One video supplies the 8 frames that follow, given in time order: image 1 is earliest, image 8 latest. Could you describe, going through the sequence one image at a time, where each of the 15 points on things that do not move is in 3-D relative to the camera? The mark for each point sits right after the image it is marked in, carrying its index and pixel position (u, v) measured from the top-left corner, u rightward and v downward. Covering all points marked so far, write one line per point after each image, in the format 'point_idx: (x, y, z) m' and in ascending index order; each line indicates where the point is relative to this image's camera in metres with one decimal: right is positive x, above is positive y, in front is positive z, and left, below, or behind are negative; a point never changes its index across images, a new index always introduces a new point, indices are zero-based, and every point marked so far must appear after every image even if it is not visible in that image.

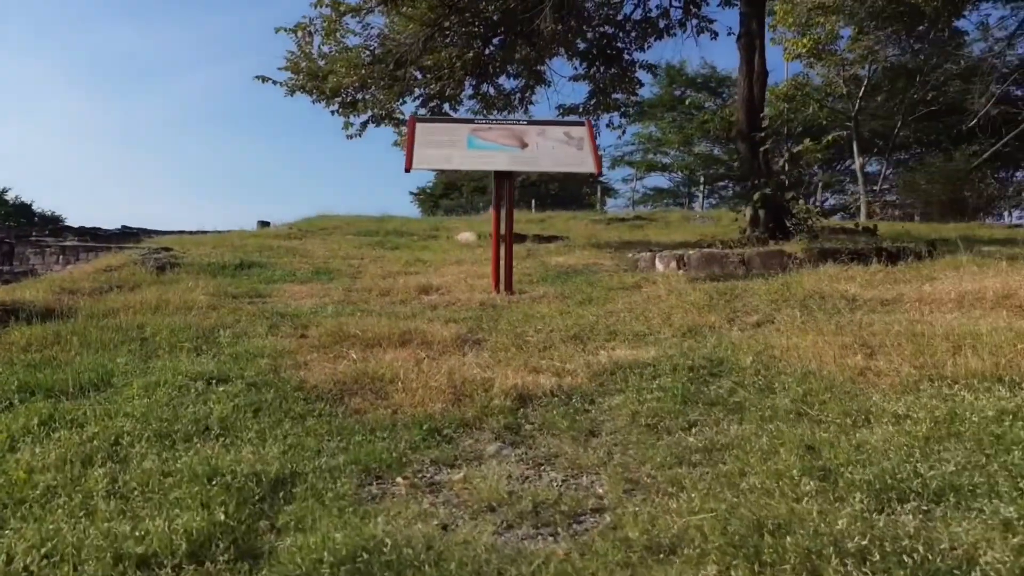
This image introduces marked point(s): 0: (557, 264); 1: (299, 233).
0: (+0.4, +0.2, +7.0) m
1: (-3.0, +0.8, +10.4) m
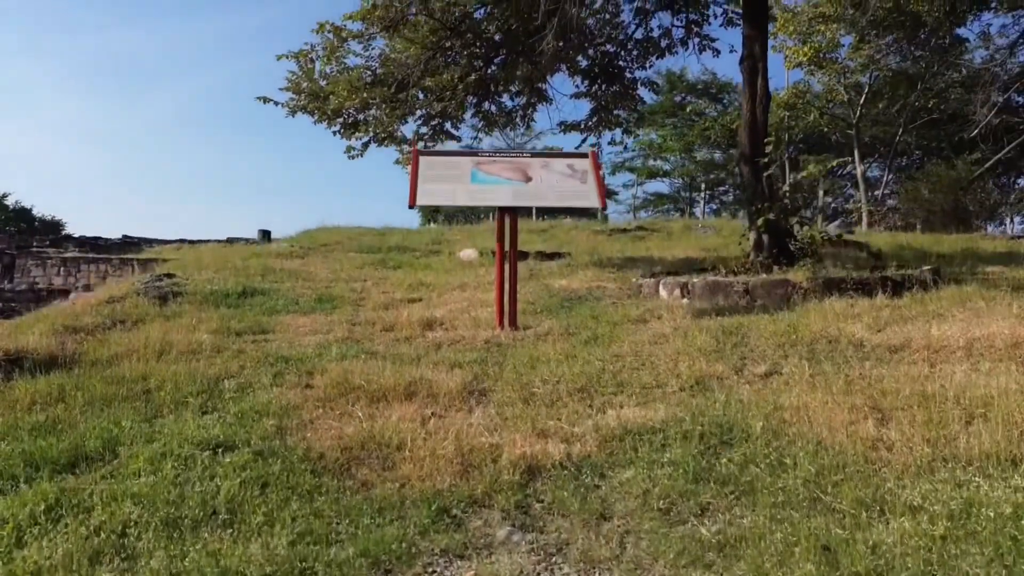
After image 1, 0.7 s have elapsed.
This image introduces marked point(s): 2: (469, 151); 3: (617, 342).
0: (+0.5, 0.0, +6.9) m
1: (-3.0, +0.5, +10.3) m
2: (-0.3, +0.9, +5.0) m
3: (+0.6, -0.3, +4.2) m
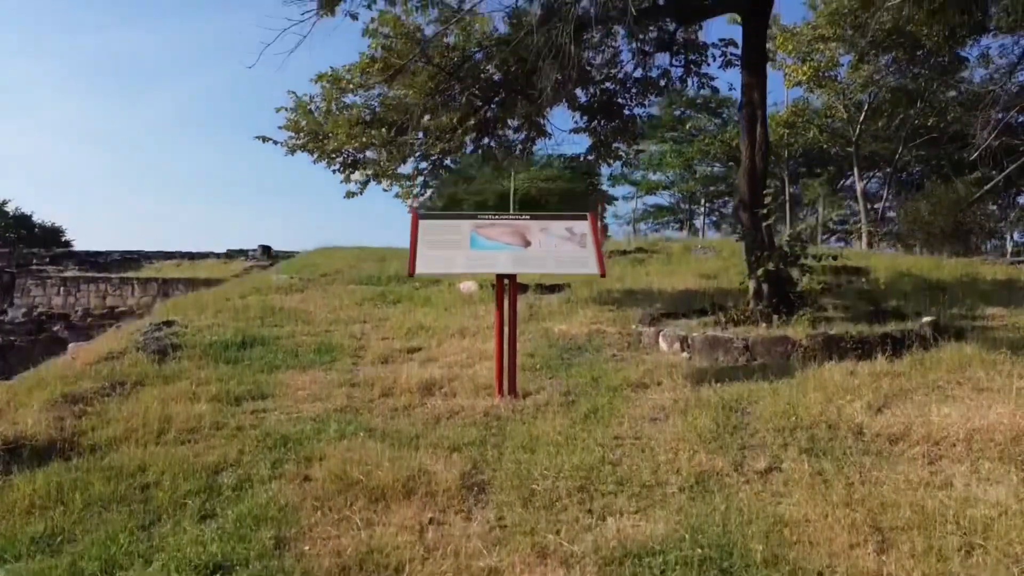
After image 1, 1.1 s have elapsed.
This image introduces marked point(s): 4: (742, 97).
0: (+0.5, -0.4, +6.9) m
1: (-3.0, +0.1, +10.3) m
2: (-0.3, +0.5, +5.0) m
3: (+0.6, -0.8, +4.2) m
4: (+2.1, +1.8, +6.7) m
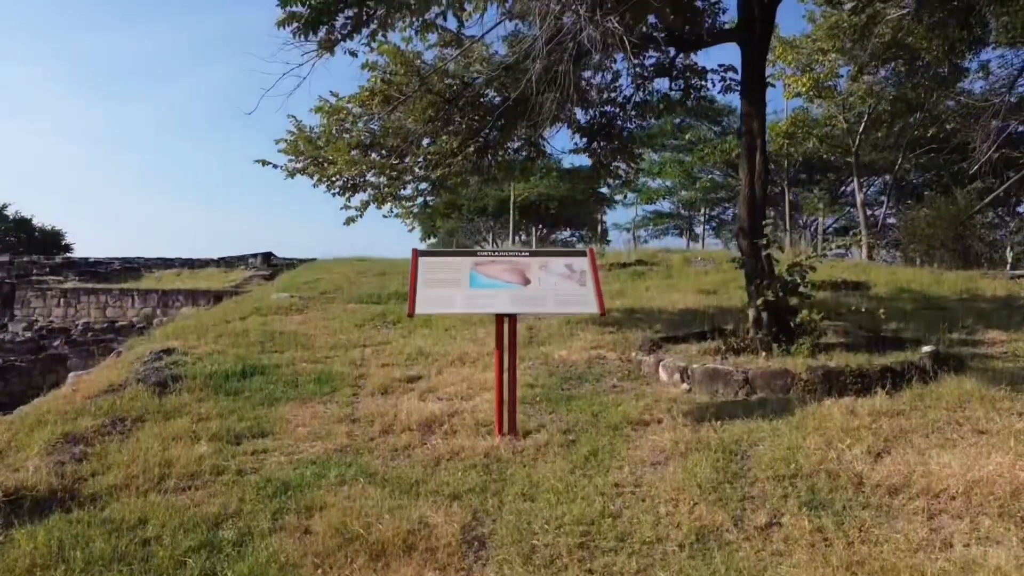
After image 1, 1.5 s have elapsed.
0: (+0.5, -0.7, +6.9) m
1: (-3.0, -0.2, +10.3) m
2: (-0.3, +0.3, +5.0) m
3: (+0.6, -1.0, +4.2) m
4: (+2.1, +1.5, +6.7) m
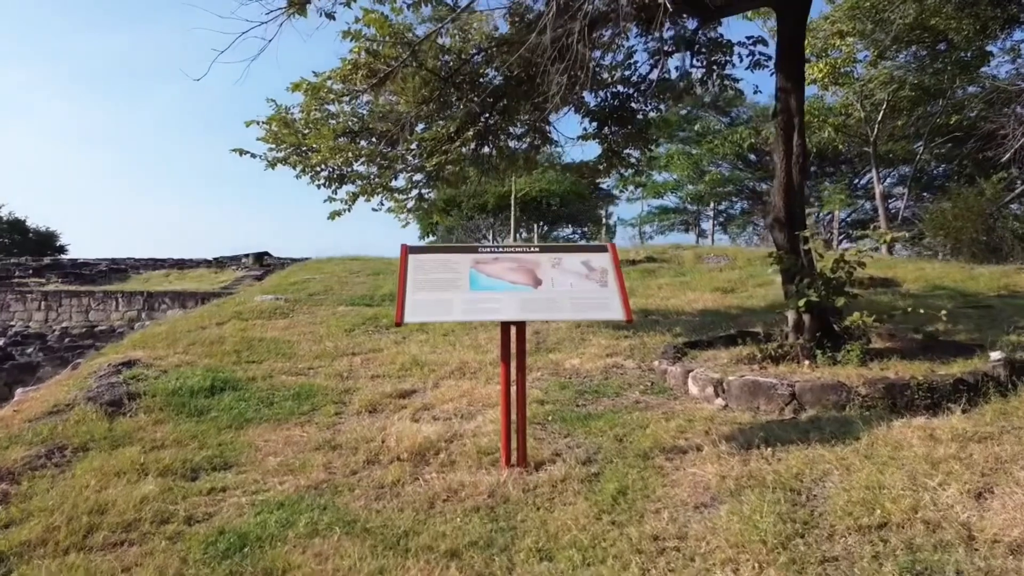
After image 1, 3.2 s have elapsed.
0: (+0.5, -0.7, +6.2) m
1: (-3.0, -0.2, +9.5) m
2: (-0.3, +0.2, +4.2) m
3: (+0.7, -1.0, +3.5) m
4: (+2.2, +1.5, +5.9) m
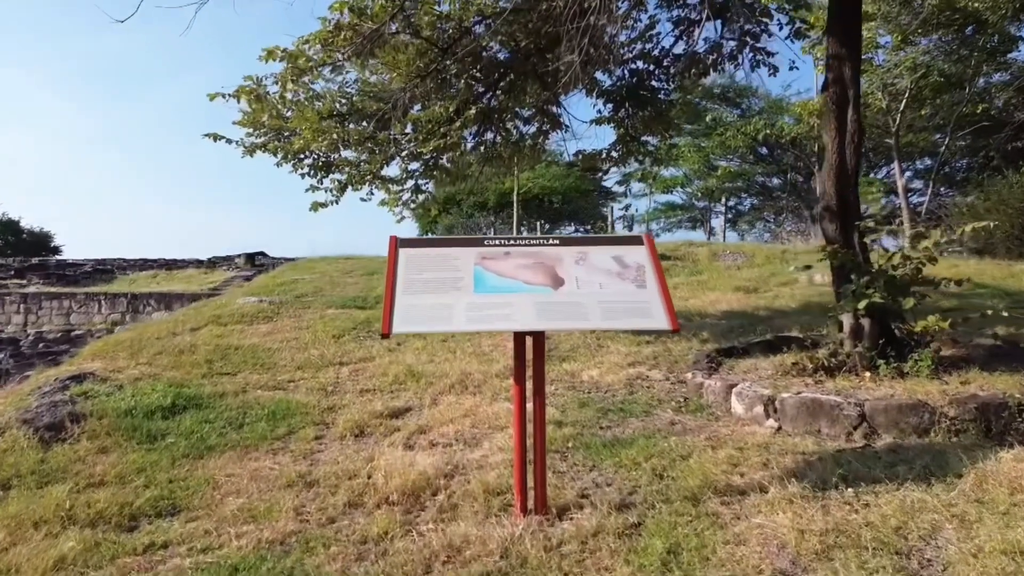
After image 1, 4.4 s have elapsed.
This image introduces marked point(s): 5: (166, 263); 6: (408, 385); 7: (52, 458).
0: (+0.6, -0.7, +5.4) m
1: (-2.9, -0.2, +8.7) m
2: (-0.2, +0.2, +3.4) m
3: (+0.7, -1.0, +2.7) m
4: (+2.2, +1.5, +5.1) m
5: (-9.5, +0.7, +19.9) m
6: (-0.8, -0.7, +5.5) m
7: (-2.5, -0.9, +4.0) m
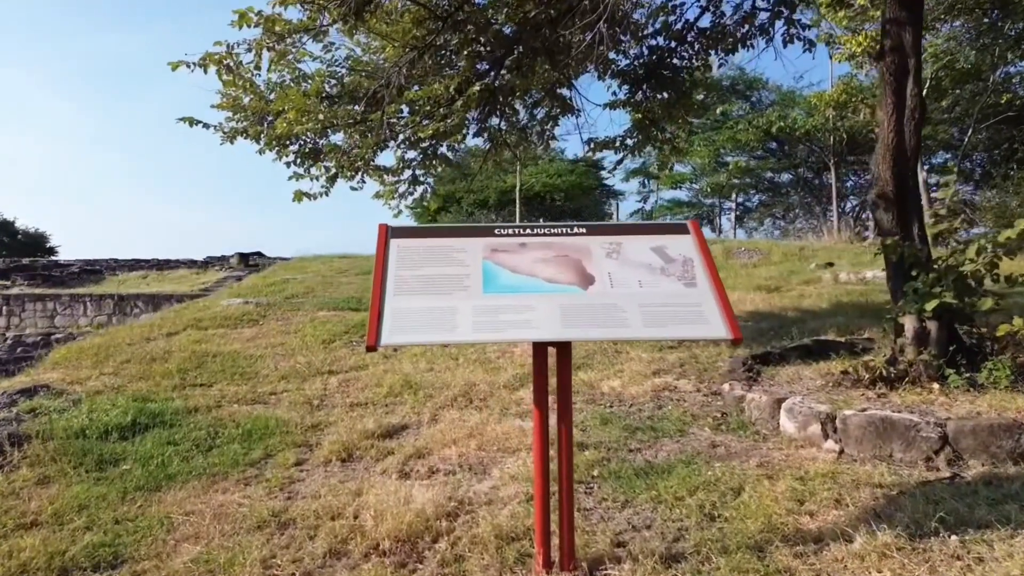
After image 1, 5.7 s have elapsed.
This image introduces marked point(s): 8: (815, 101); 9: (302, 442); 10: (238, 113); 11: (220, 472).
0: (+0.6, -0.7, +4.7) m
1: (-2.8, -0.2, +8.1) m
2: (-0.1, +0.2, +2.8) m
3: (+0.8, -1.0, +2.0) m
4: (+2.3, +1.5, +4.4) m
5: (-9.4, +0.7, +19.2) m
6: (-0.7, -0.7, +4.8) m
7: (-2.5, -0.9, +3.4) m
8: (+5.9, +3.6, +14.2) m
9: (-1.2, -0.9, +4.1) m
10: (-2.3, +1.5, +6.0) m
11: (-1.5, -0.9, +3.6) m
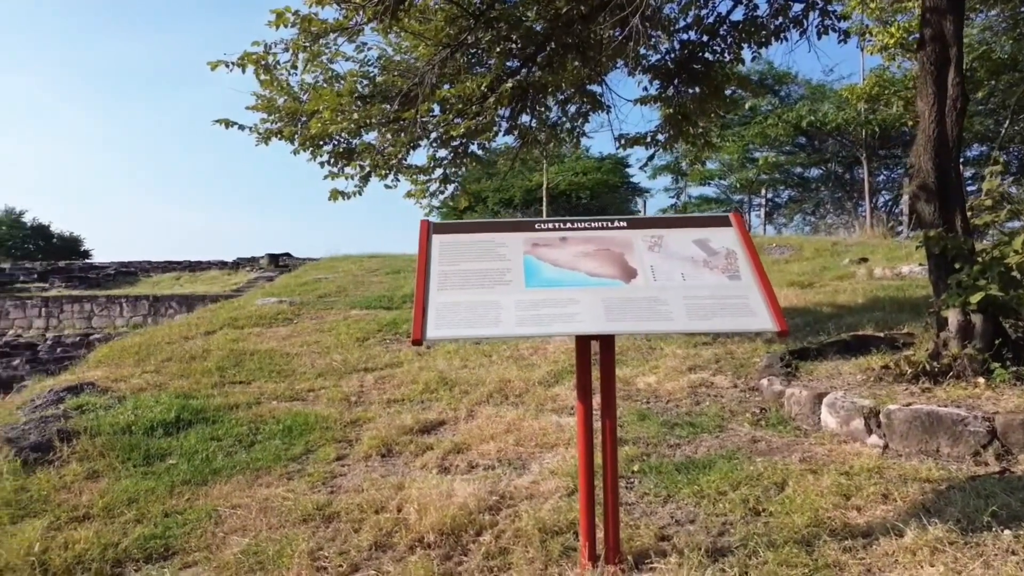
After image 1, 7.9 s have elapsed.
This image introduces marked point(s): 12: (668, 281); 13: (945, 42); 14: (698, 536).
0: (+0.9, -0.7, +4.7) m
1: (-2.5, -0.2, +8.2) m
2: (0.0, +0.3, +2.8) m
3: (+1.0, -1.0, +2.0) m
4: (+2.5, +1.6, +4.4) m
5: (-8.7, +0.6, +19.5) m
6: (-0.5, -0.7, +4.9) m
7: (-2.3, -0.9, +3.5) m
8: (+6.4, +3.7, +14.0) m
9: (-1.0, -0.8, +4.1) m
10: (-2.0, +1.5, +6.1) m
11: (-1.3, -0.9, +3.7) m
12: (+0.6, 0.0, +2.7) m
13: (+2.6, +1.4, +4.3) m
14: (+0.7, -0.9, +2.7) m
